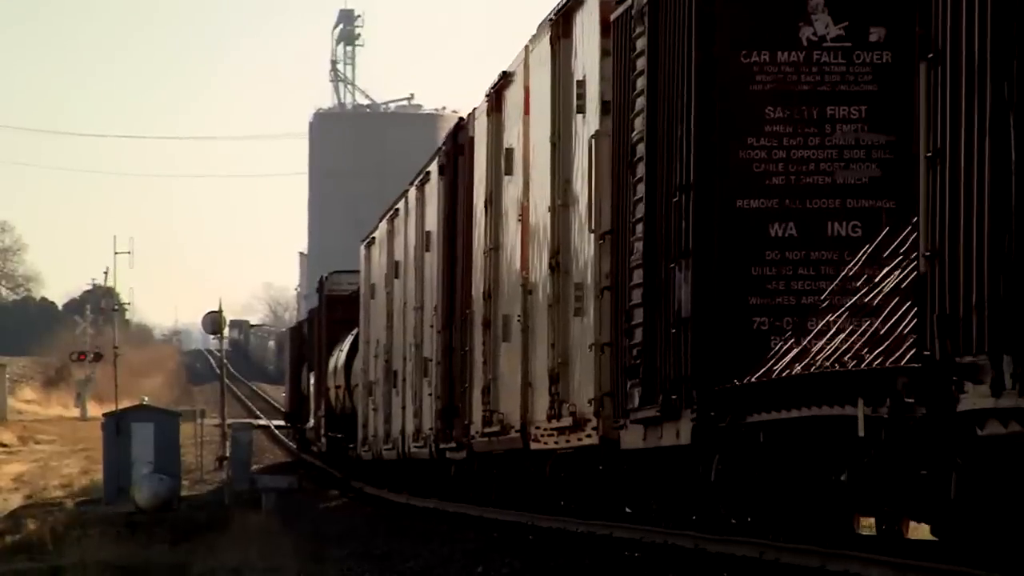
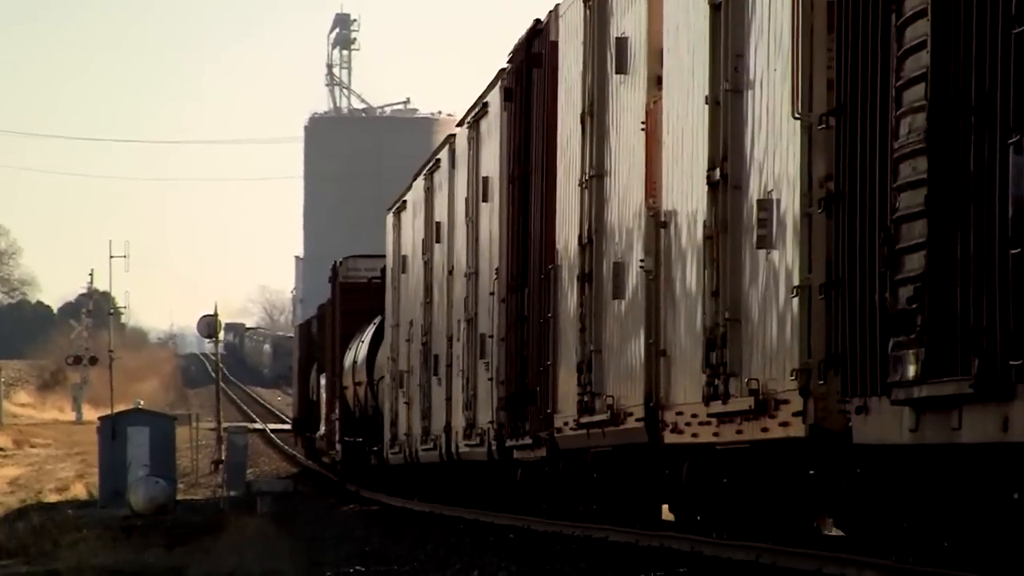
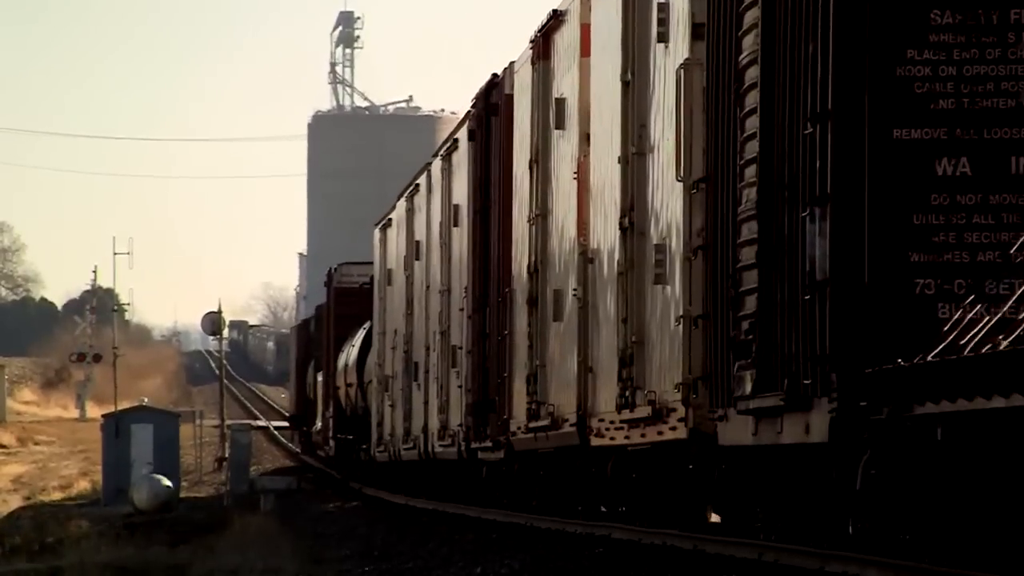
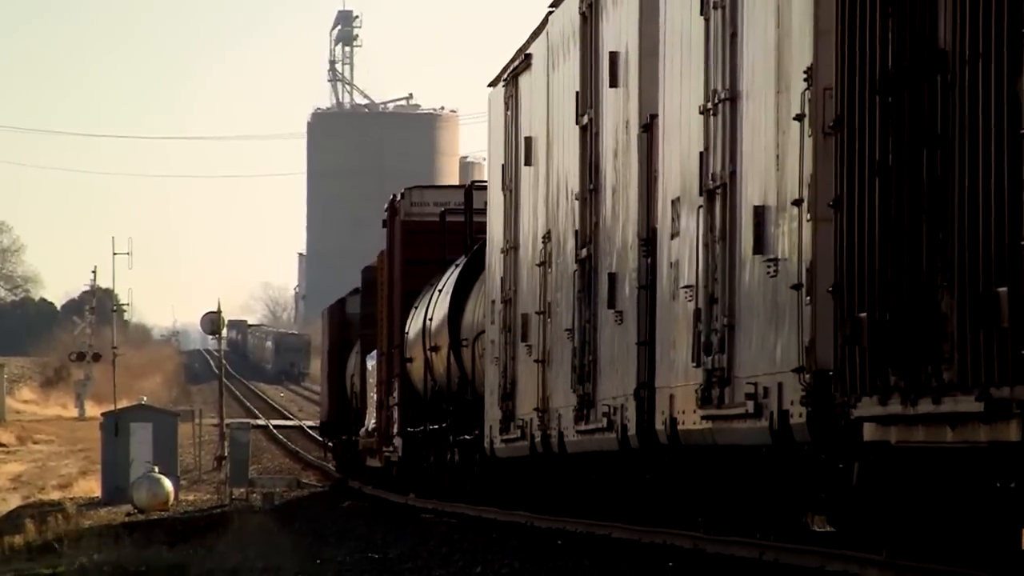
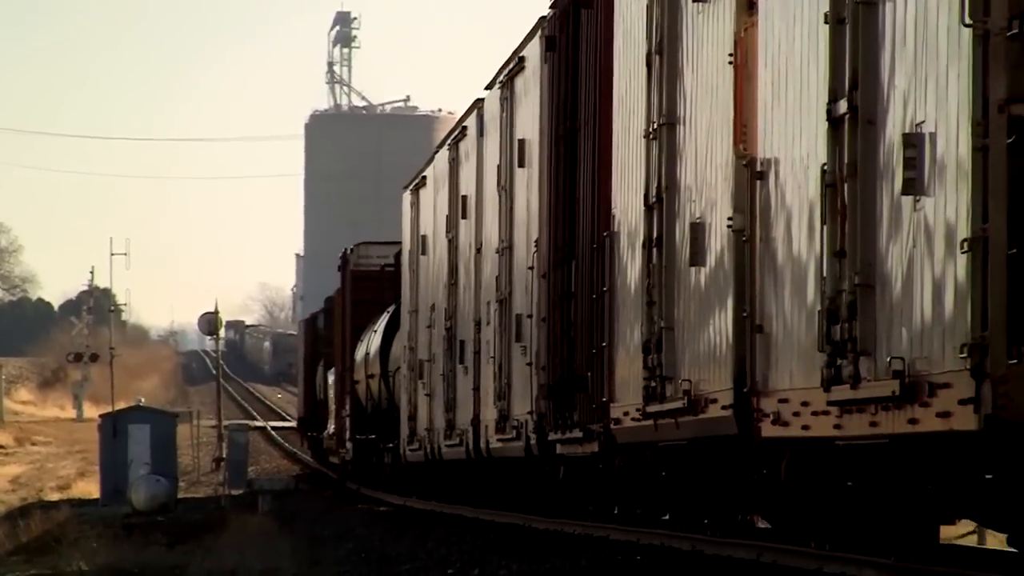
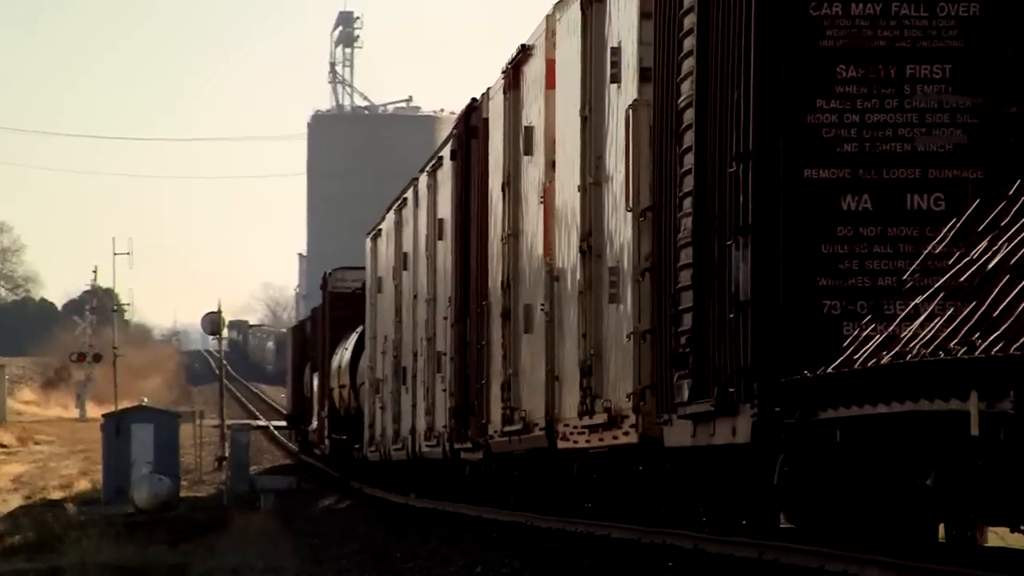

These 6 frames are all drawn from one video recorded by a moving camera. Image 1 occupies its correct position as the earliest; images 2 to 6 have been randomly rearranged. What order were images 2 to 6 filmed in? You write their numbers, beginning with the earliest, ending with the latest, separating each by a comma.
6, 3, 2, 5, 4
